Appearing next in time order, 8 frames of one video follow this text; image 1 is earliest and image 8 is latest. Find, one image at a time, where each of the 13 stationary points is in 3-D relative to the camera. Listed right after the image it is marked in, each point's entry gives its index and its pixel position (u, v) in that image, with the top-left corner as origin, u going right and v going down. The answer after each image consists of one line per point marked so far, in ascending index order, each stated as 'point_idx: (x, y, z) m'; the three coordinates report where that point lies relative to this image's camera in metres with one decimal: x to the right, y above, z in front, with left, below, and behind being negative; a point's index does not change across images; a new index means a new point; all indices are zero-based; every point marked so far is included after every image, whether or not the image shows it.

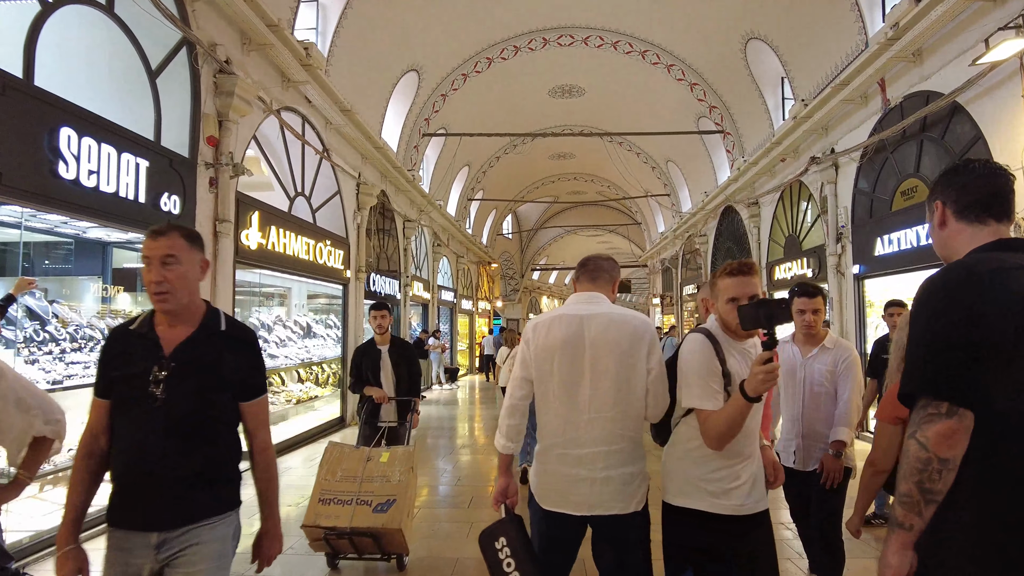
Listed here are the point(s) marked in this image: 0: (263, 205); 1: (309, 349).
0: (-2.3, +0.8, +5.9) m
1: (-2.4, -0.8, +7.7) m
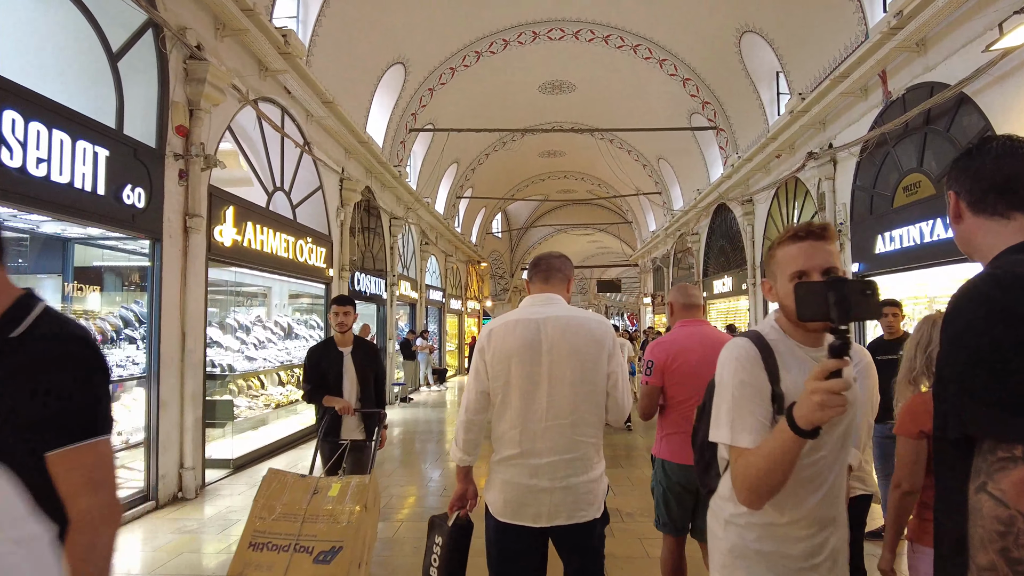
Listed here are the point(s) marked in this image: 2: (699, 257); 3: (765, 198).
0: (-2.4, +0.8, +5.6) m
1: (-2.5, -0.7, +7.5) m
2: (+3.9, +0.6, +13.3) m
3: (+3.8, +1.4, +9.7) m
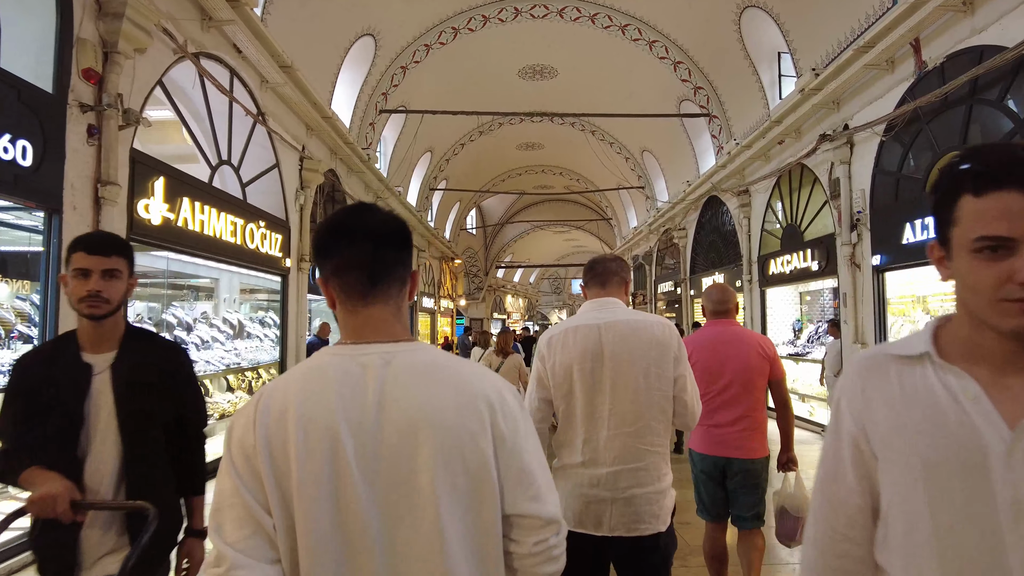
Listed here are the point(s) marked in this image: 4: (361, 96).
0: (-2.5, +0.9, +4.6) m
1: (-2.7, -0.7, +6.5) m
2: (+3.4, +0.7, +12.7) m
3: (+3.5, +1.4, +9.0) m
4: (-2.2, +2.8, +9.3) m
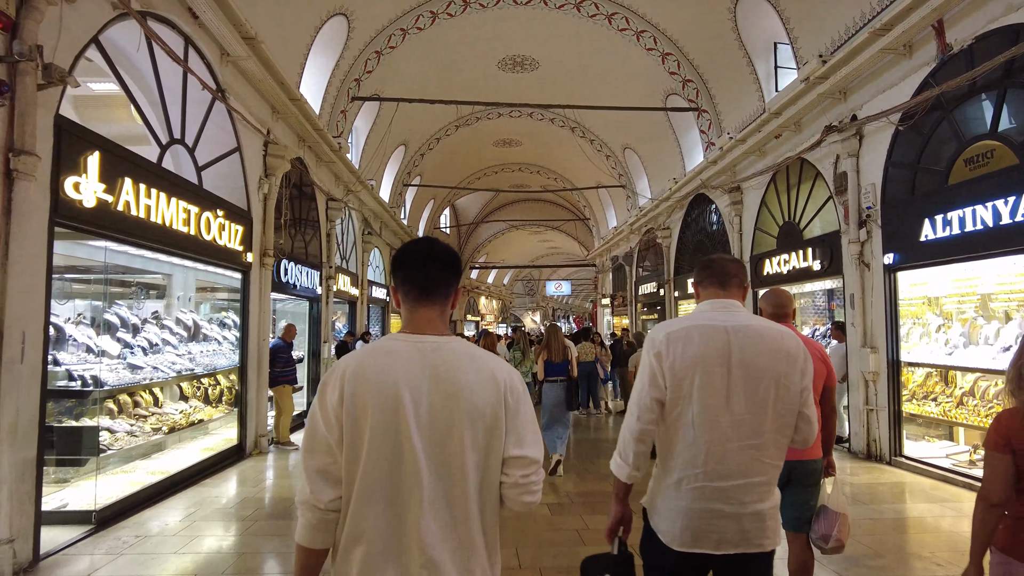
0: (-2.5, +0.9, +4.0) m
1: (-2.8, -0.6, +5.8) m
2: (+3.0, +0.6, +12.3) m
3: (+3.3, +1.4, +8.7) m
4: (-2.4, +2.8, +8.6) m
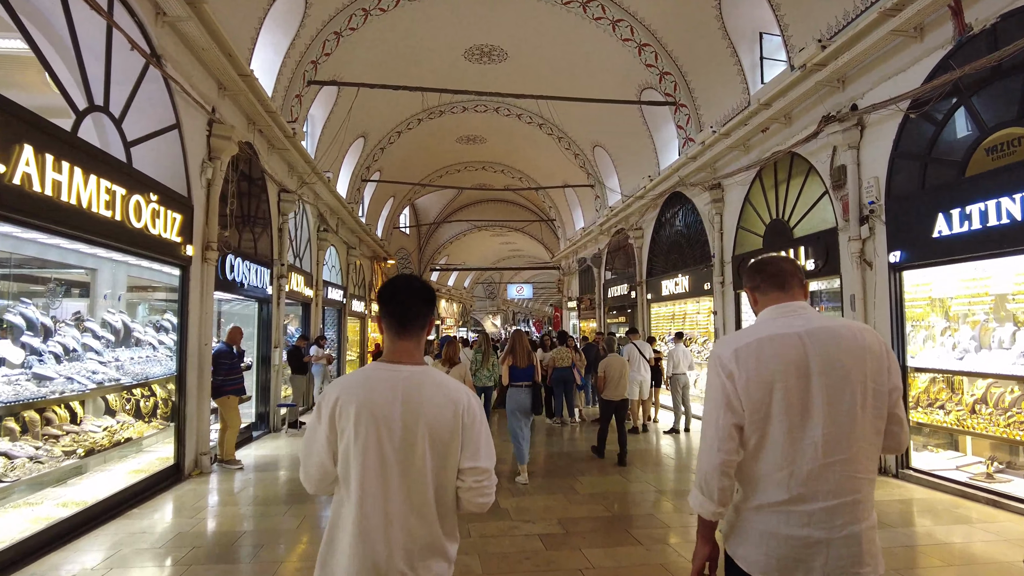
0: (-2.5, +0.9, +3.2) m
1: (-3.0, -0.6, +5.0) m
2: (+2.4, +0.6, +11.9) m
3: (+2.9, +1.4, +8.3) m
4: (-2.8, +2.8, +7.9) m
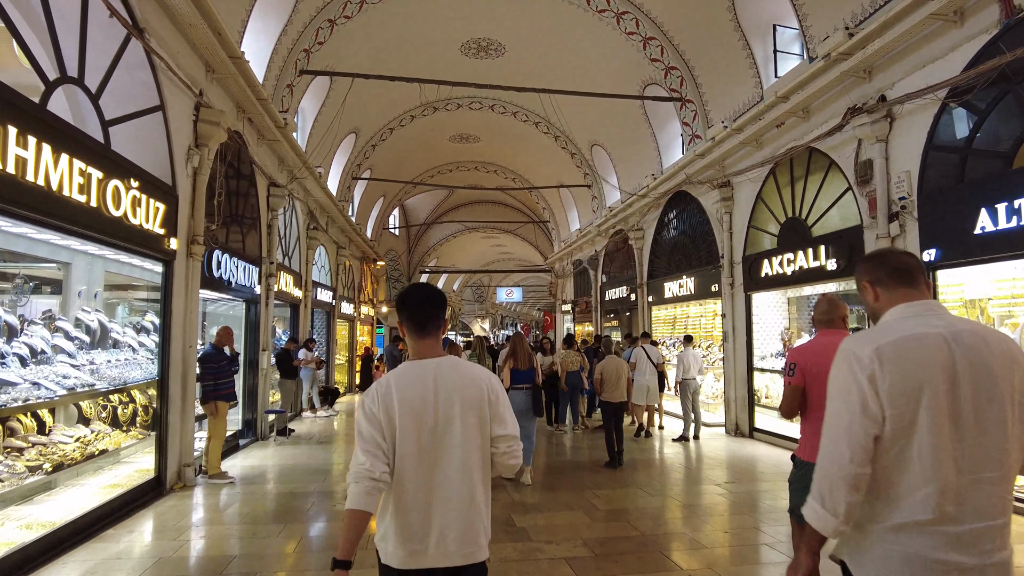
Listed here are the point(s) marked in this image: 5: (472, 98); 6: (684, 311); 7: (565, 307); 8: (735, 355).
0: (-2.4, +1.0, +2.8) m
1: (-2.9, -0.6, +4.6) m
2: (+2.3, +0.6, +11.6) m
3: (+3.0, +1.4, +8.0) m
4: (-2.7, +2.8, +7.4) m
5: (-0.8, +3.9, +13.2) m
6: (+2.7, -0.4, +10.0) m
7: (+1.4, -0.5, +16.9) m
8: (+2.9, -0.9, +8.4) m
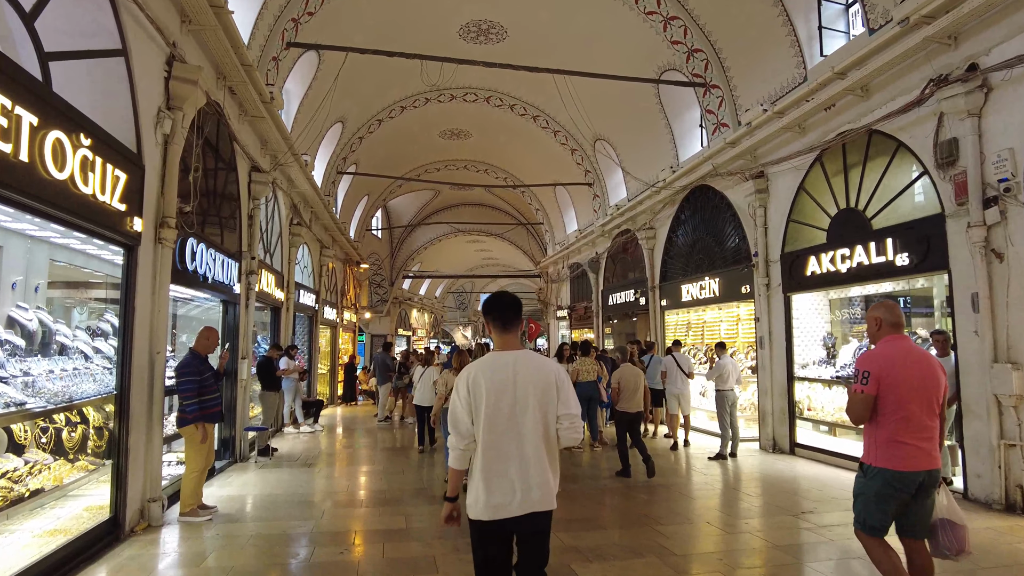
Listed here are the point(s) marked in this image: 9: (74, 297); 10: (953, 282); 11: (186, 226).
0: (-2.0, +1.0, +1.8) m
1: (-2.6, -0.5, +3.6) m
2: (+2.4, +0.5, +10.8) m
3: (+3.1, +1.3, +7.2) m
4: (-2.5, +2.8, +6.5) m
5: (-0.9, +3.9, +12.3) m
6: (+2.8, -0.4, +9.2) m
7: (+1.2, -0.6, +16.1) m
8: (+3.1, -0.9, +7.6) m
9: (-2.6, 0.0, +3.8) m
10: (+3.5, 0.0, +5.1) m
11: (-2.6, +0.5, +5.0) m
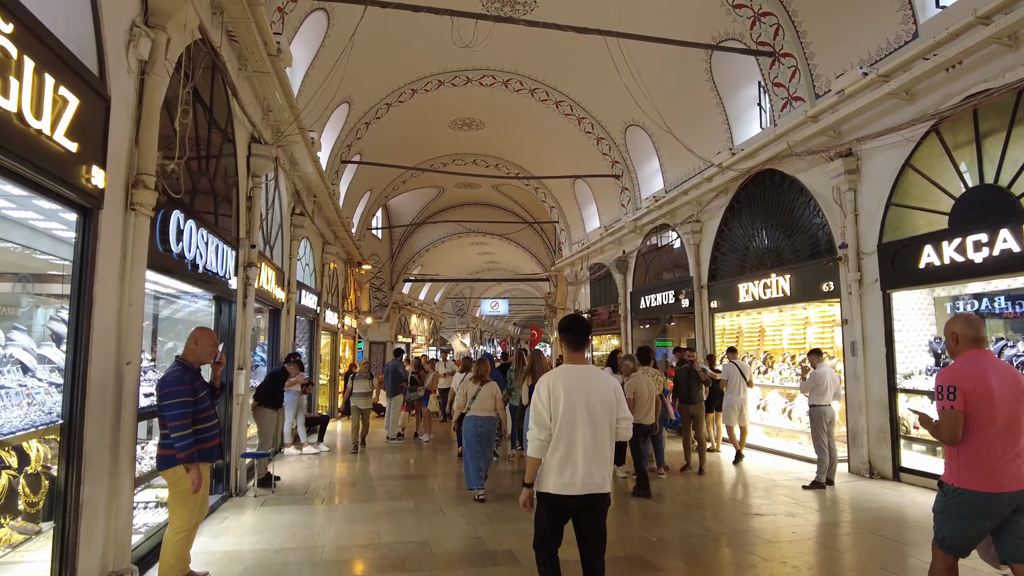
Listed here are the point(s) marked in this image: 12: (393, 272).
0: (-1.4, +1.2, +0.6) m
1: (-2.0, -0.4, +2.3) m
2: (+2.8, +0.5, +9.6) m
3: (+3.6, +1.4, +6.1) m
4: (-2.0, +2.9, +5.3) m
5: (-0.5, +3.8, +11.2) m
6: (+3.2, -0.4, +8.1) m
7: (+1.5, -0.7, +14.9) m
8: (+3.6, -0.9, +6.4) m
9: (-2.1, 0.0, +2.6) m
10: (+4.0, +0.1, +3.9) m
11: (-2.0, +0.6, +3.8) m
12: (-3.7, +0.5, +19.8) m
